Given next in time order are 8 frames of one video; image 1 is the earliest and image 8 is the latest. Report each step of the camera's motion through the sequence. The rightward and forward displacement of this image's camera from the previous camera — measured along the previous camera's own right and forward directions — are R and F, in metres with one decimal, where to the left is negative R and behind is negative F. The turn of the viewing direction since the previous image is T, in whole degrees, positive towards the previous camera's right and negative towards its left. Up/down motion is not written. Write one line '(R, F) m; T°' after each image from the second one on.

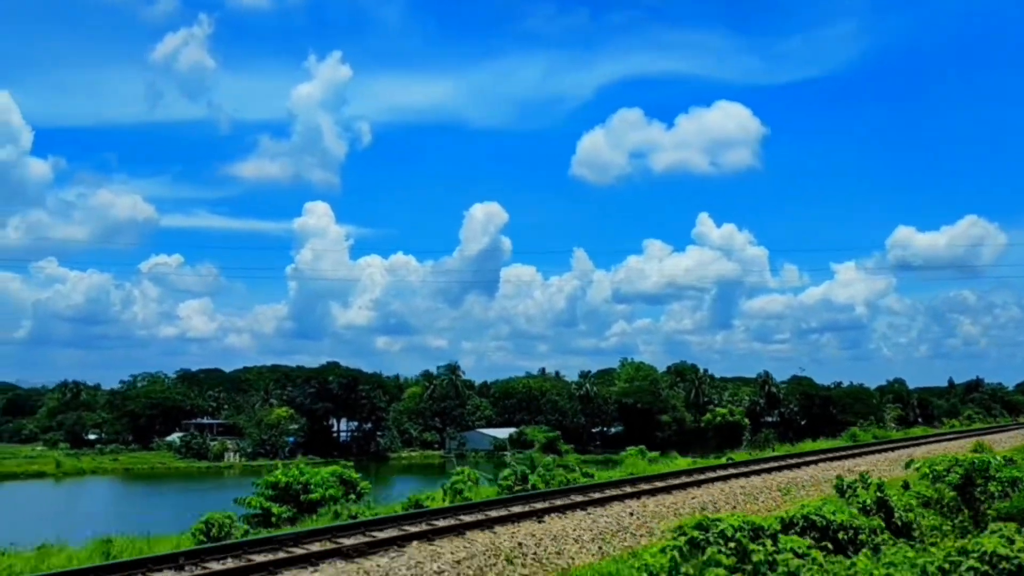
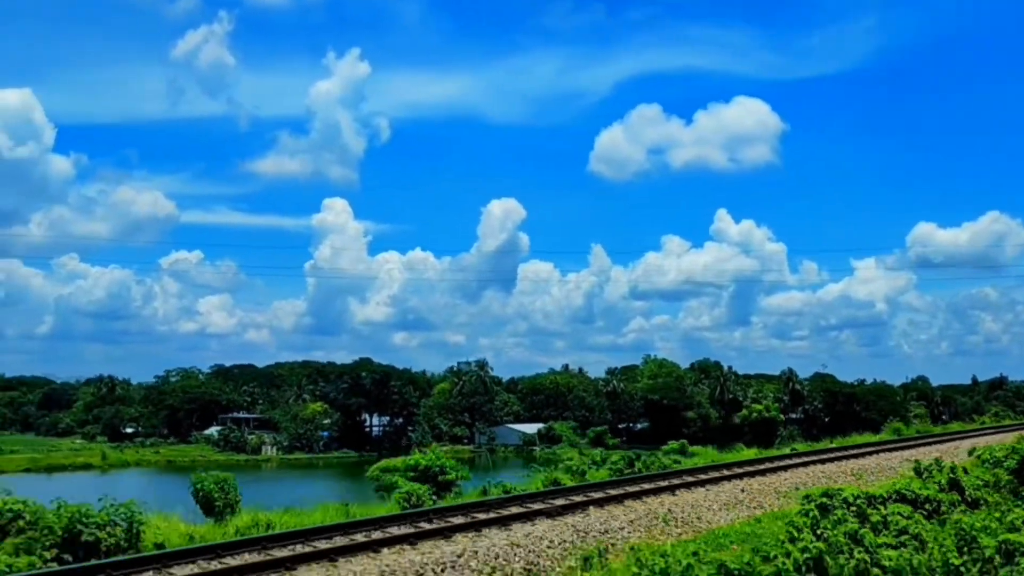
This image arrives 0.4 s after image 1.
(-1.2, -1.5) m; -1°
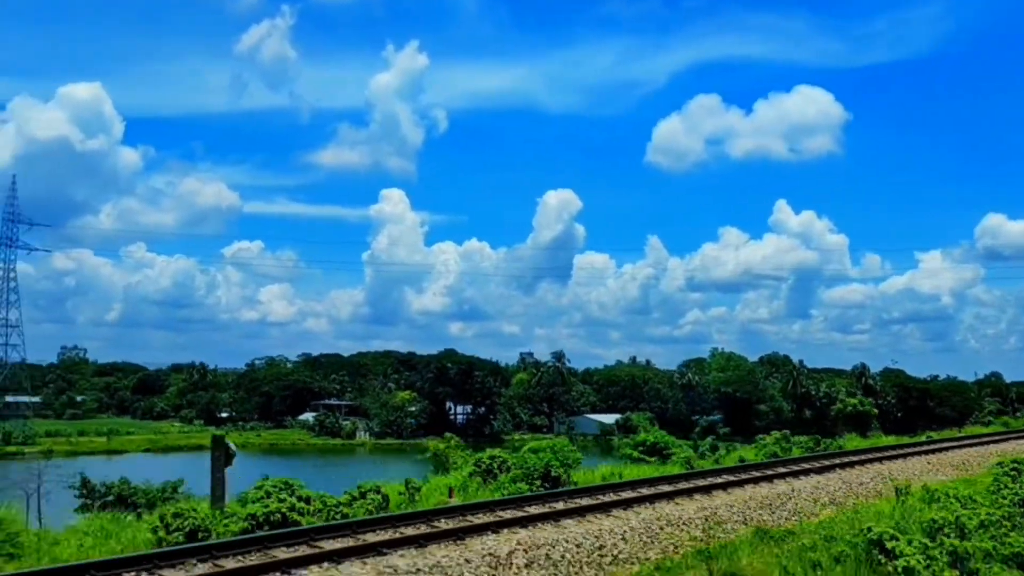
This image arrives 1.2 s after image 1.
(-2.5, -3.2) m; -4°
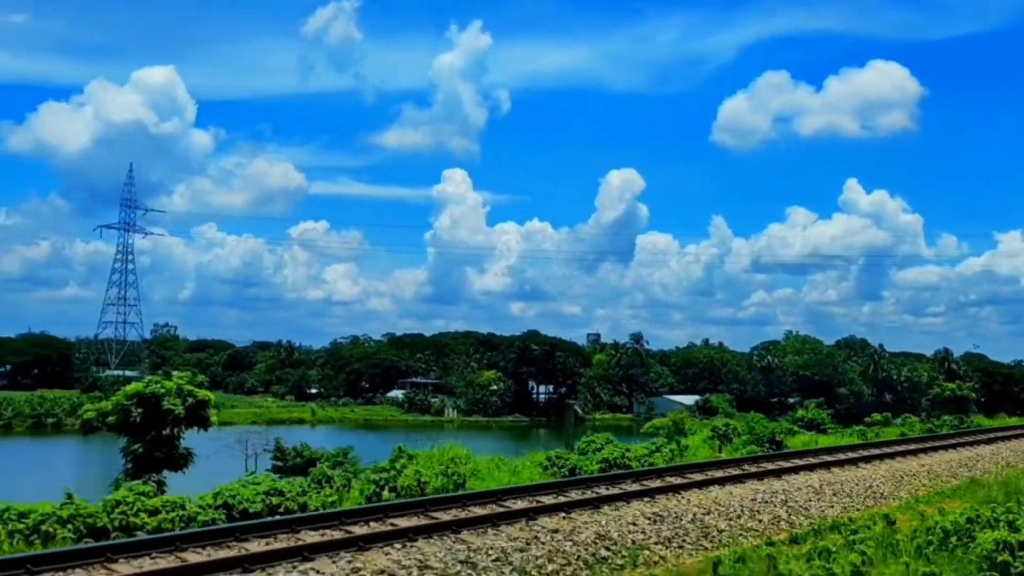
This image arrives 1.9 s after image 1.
(-2.2, -2.4) m; -4°
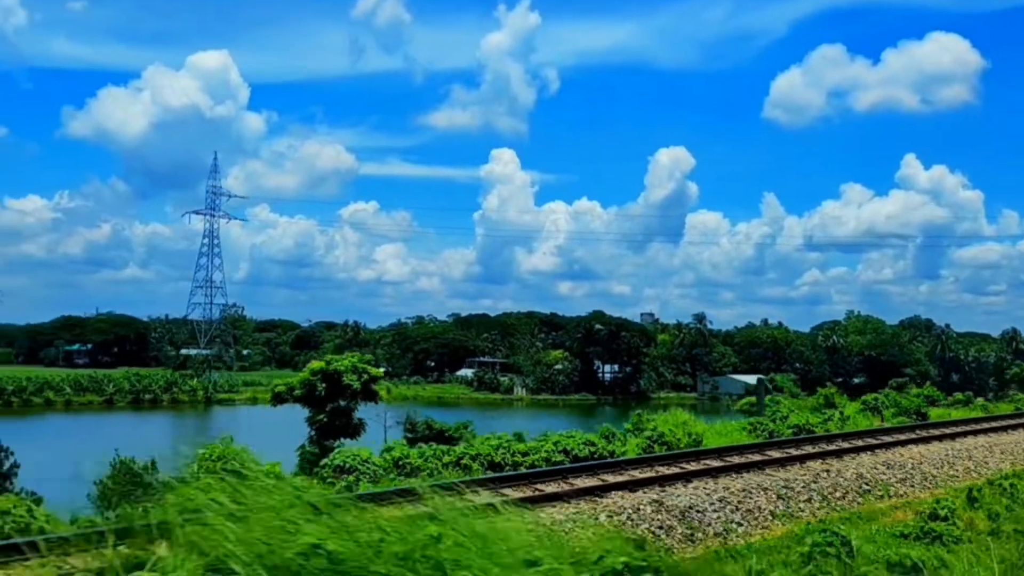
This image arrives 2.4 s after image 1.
(-1.9, -2.0) m; -3°
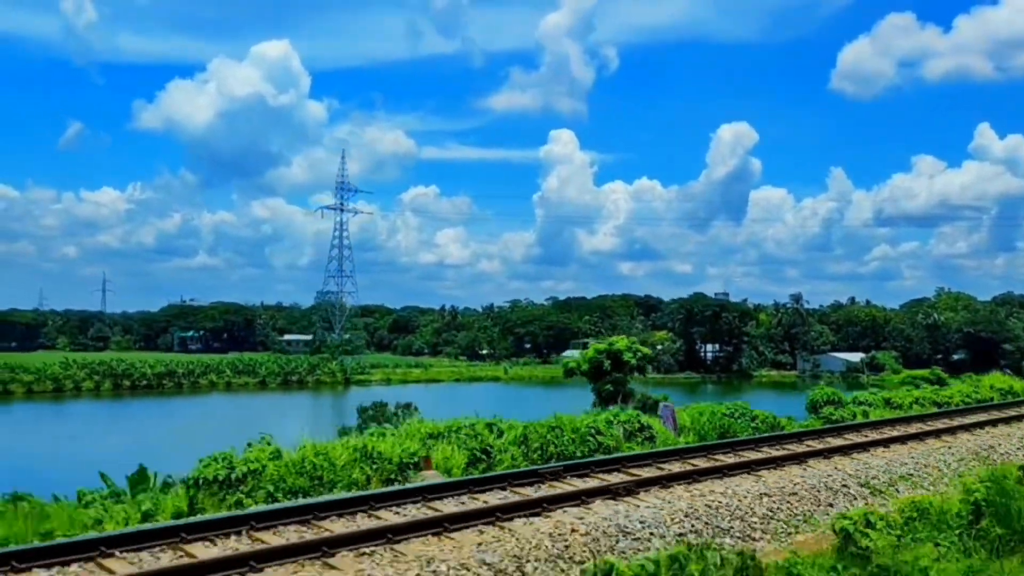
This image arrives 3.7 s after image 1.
(-5.0, -4.7) m; -4°
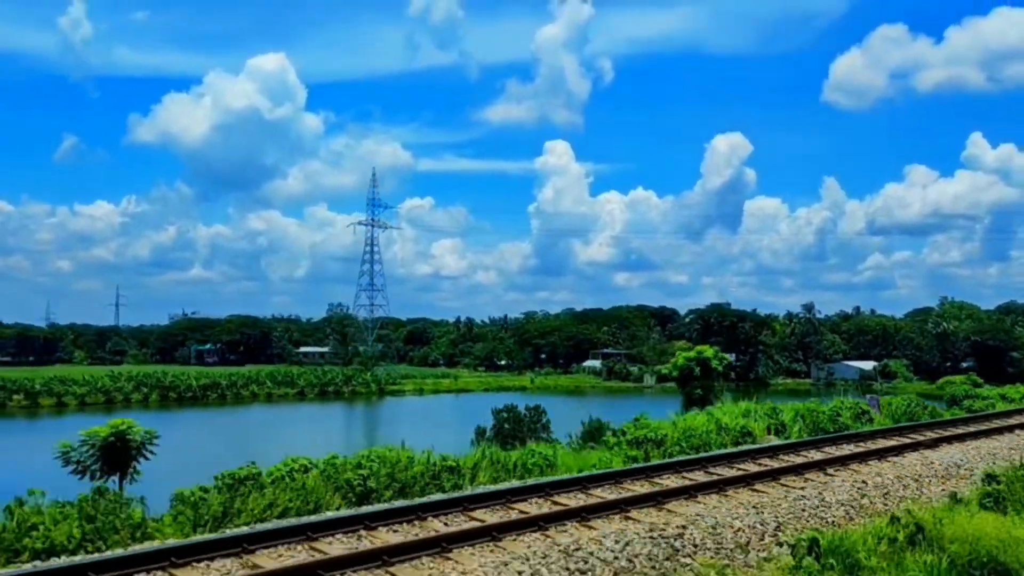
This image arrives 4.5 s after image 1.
(-3.1, -2.7) m; 0°
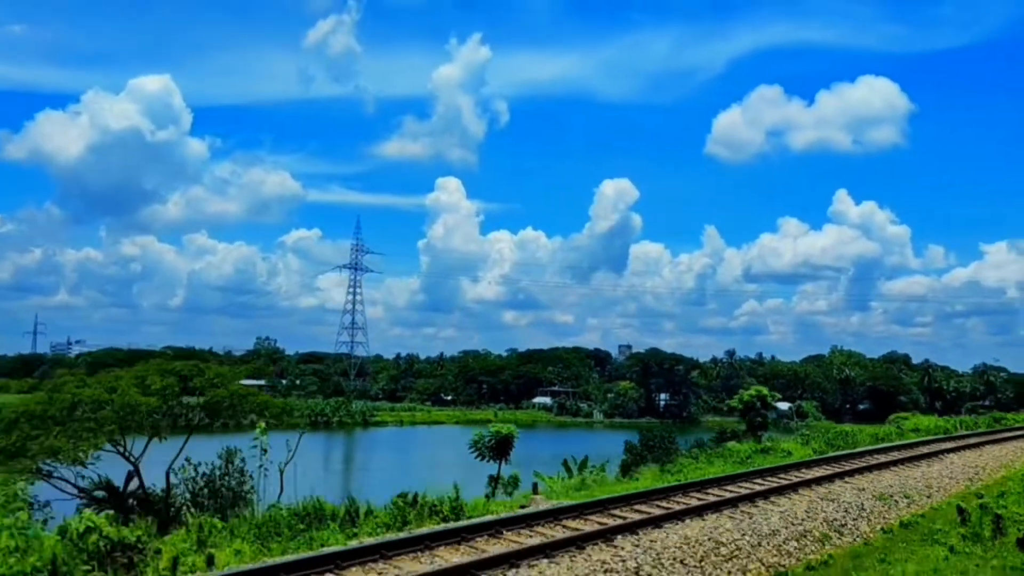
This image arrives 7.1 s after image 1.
(-9.4, -8.7) m; +7°
